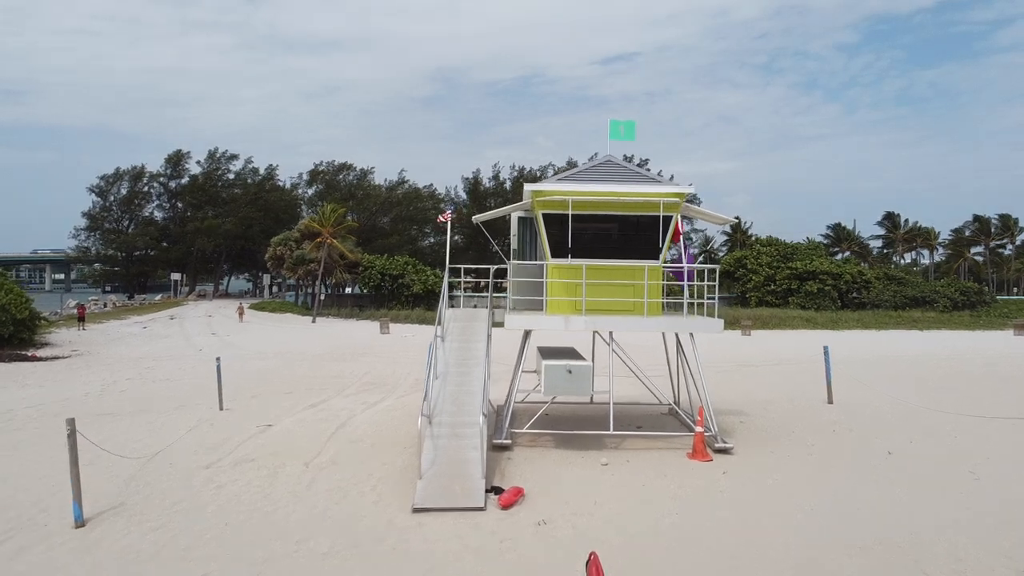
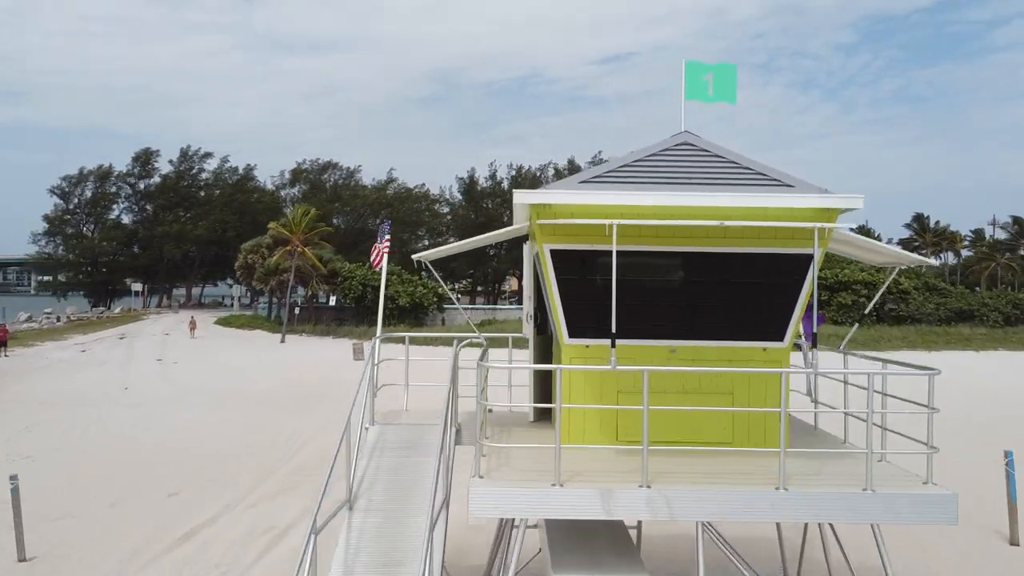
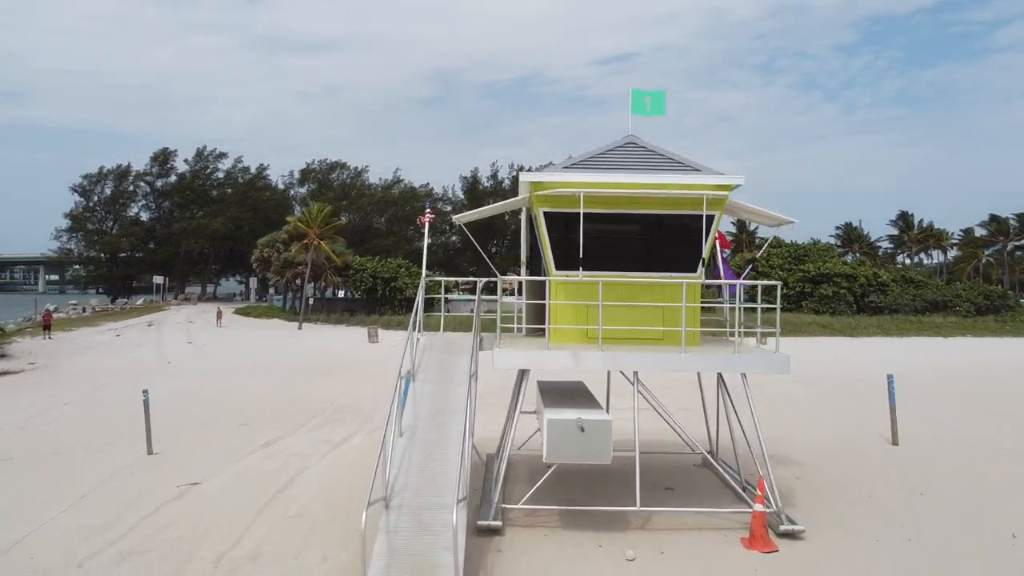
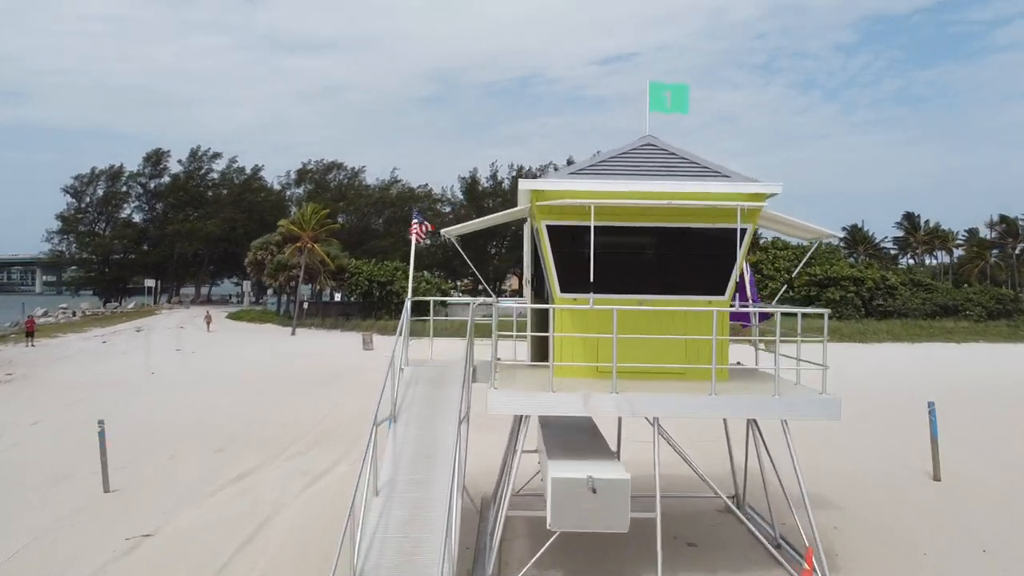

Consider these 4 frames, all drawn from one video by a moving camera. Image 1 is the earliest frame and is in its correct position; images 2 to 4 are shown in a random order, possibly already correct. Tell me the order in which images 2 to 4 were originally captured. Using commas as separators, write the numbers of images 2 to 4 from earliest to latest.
3, 4, 2
